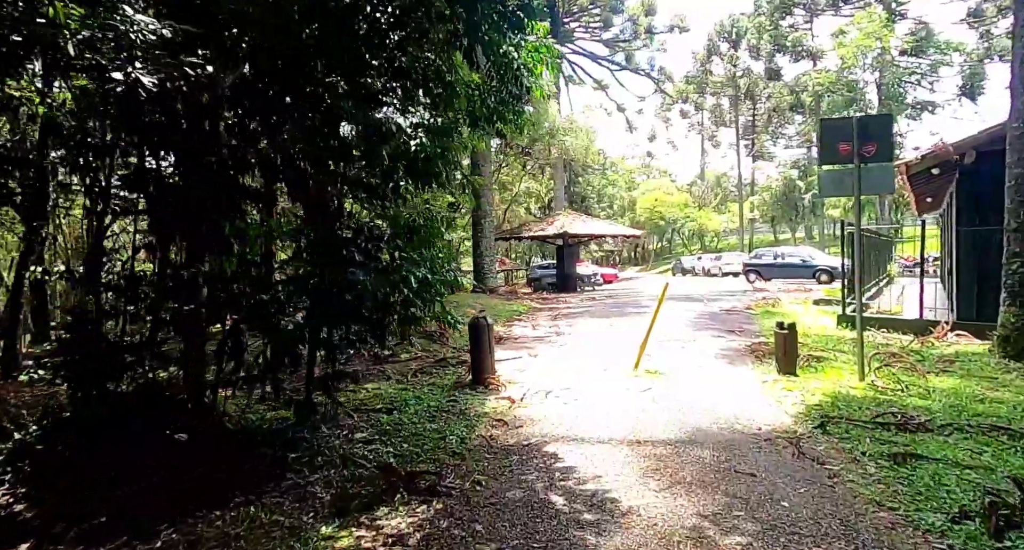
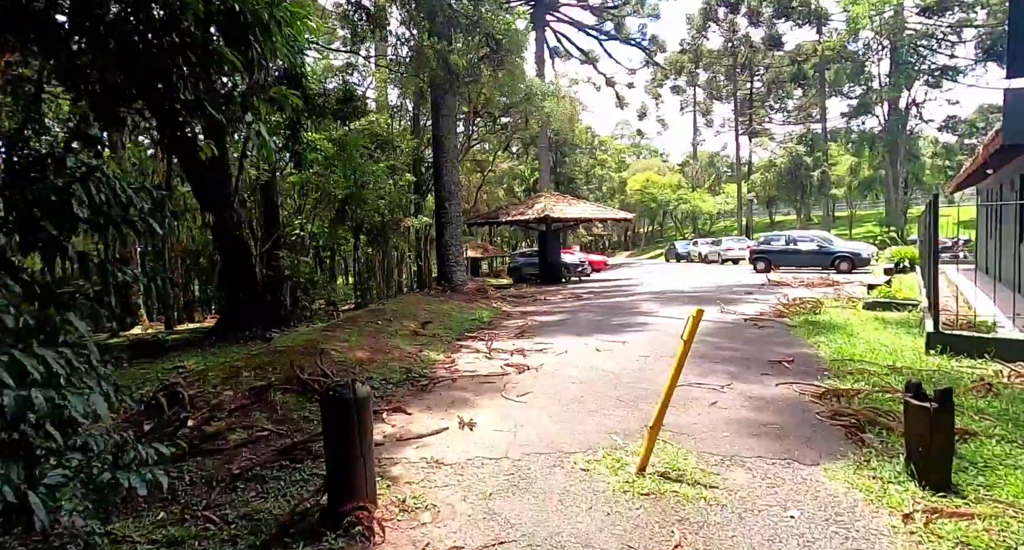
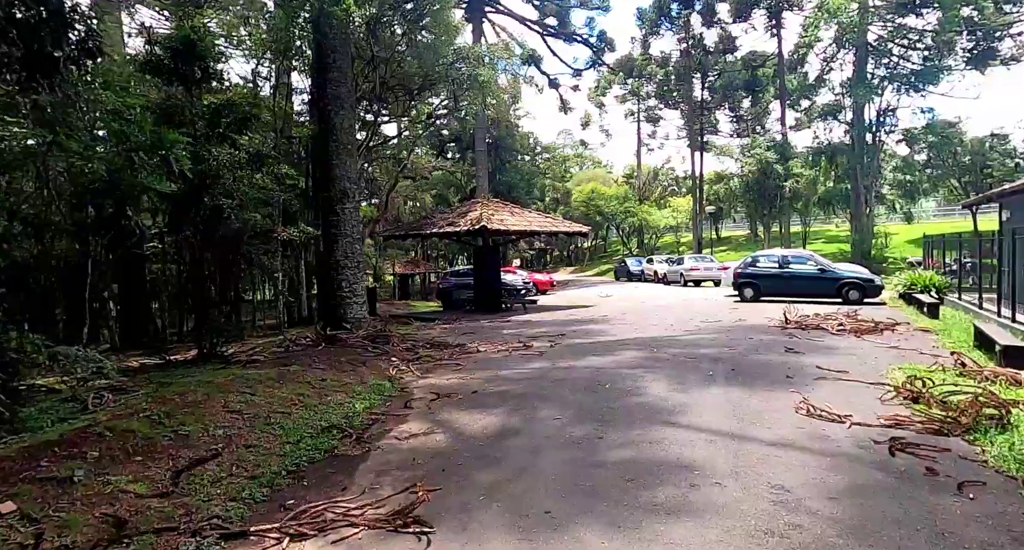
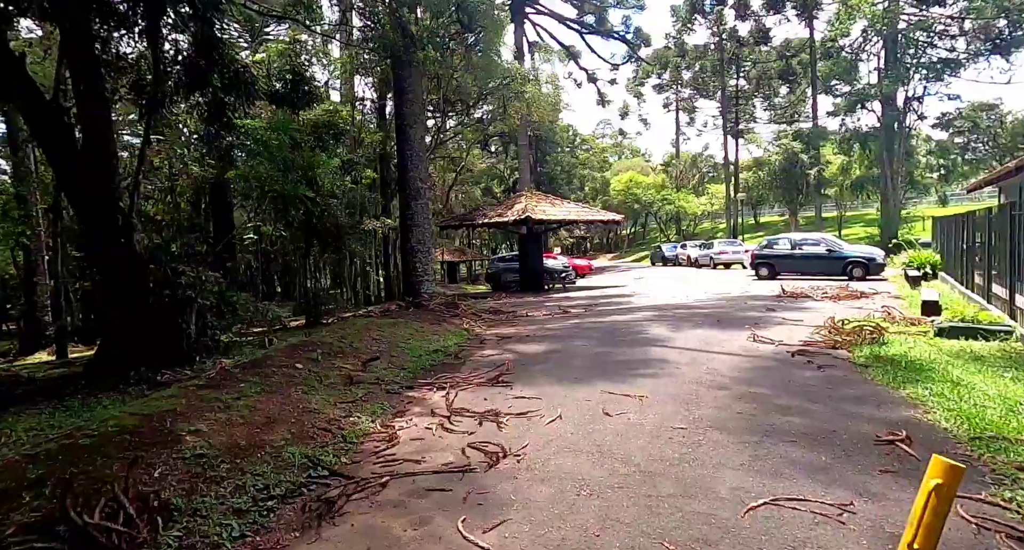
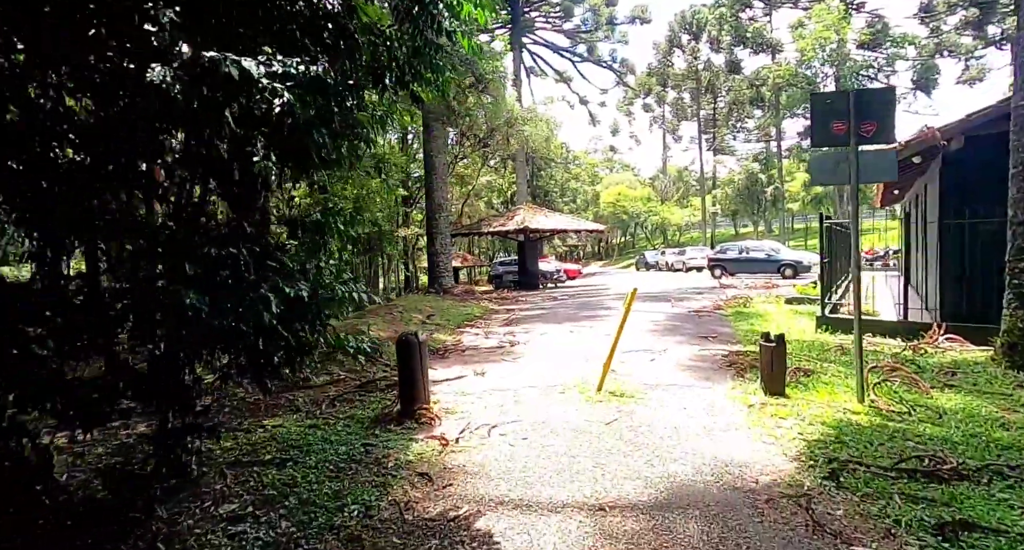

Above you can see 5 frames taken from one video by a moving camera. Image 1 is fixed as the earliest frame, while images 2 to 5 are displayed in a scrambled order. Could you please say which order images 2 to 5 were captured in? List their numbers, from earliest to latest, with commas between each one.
5, 2, 4, 3
